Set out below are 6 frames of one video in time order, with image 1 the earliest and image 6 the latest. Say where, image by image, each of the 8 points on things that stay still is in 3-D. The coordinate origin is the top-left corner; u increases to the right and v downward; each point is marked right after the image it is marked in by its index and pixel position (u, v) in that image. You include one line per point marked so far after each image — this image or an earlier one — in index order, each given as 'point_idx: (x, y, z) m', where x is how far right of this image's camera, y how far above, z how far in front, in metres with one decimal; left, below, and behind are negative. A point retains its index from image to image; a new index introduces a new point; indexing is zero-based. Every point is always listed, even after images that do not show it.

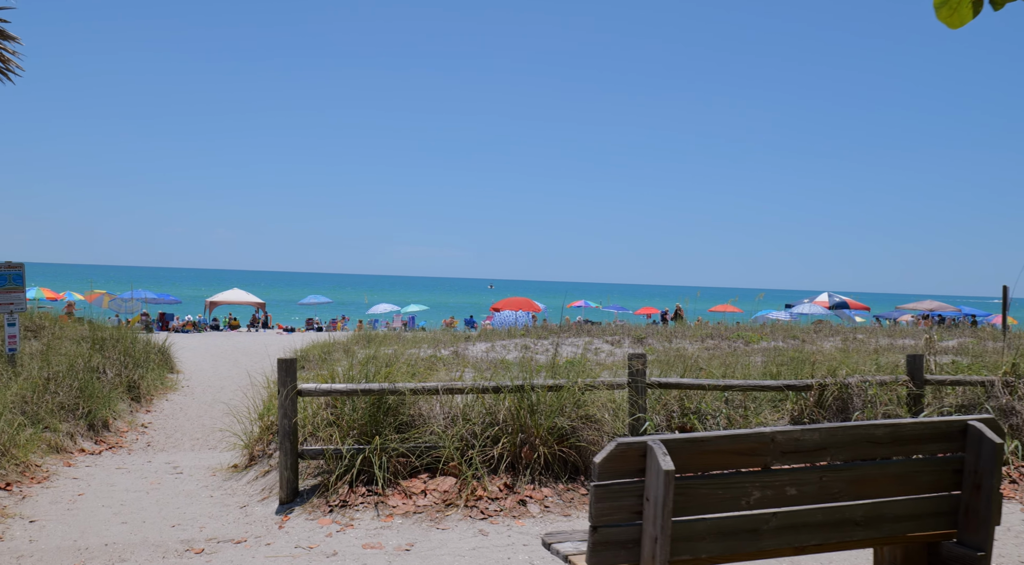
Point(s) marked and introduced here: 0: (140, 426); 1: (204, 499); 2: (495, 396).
0: (-4.6, -1.8, +11.0) m
1: (-1.9, -1.3, +5.5) m
2: (-0.1, -0.7, +5.2) m
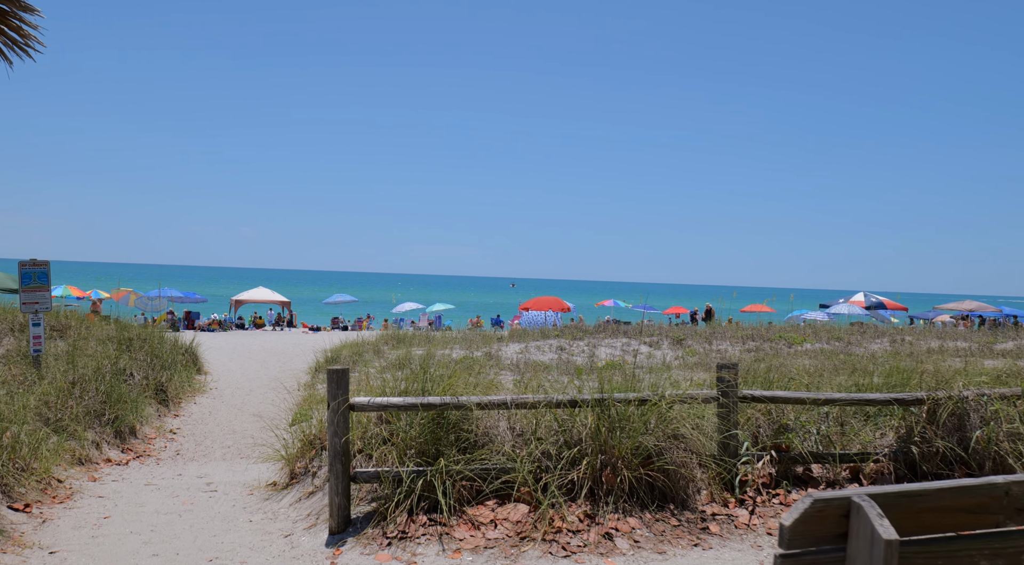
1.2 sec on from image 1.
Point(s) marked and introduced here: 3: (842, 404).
0: (-4.1, -1.8, +10.5) m
1: (-1.5, -1.3, +4.9) m
2: (+0.3, -0.7, +4.6) m
3: (+1.8, -0.7, +4.9) m
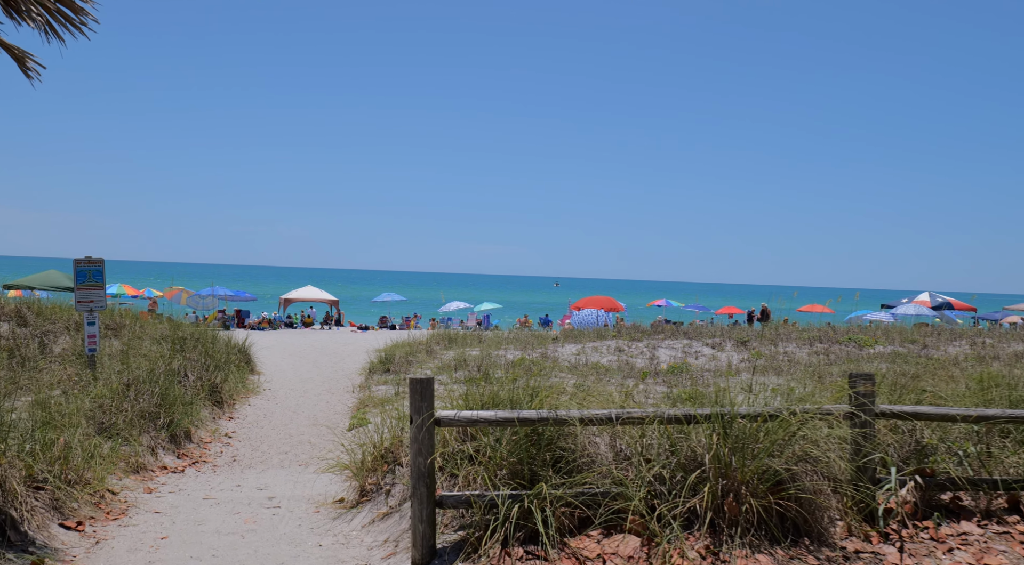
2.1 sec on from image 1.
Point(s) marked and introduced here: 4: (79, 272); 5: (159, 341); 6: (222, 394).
0: (-3.3, -1.8, +10.1) m
1: (-1.0, -1.3, +4.4) m
2: (+0.8, -0.7, +4.0) m
3: (+2.3, -0.7, +4.3) m
4: (-5.3, +0.1, +10.7) m
5: (-5.3, -0.9, +13.2) m
6: (-4.0, -1.5, +12.1) m
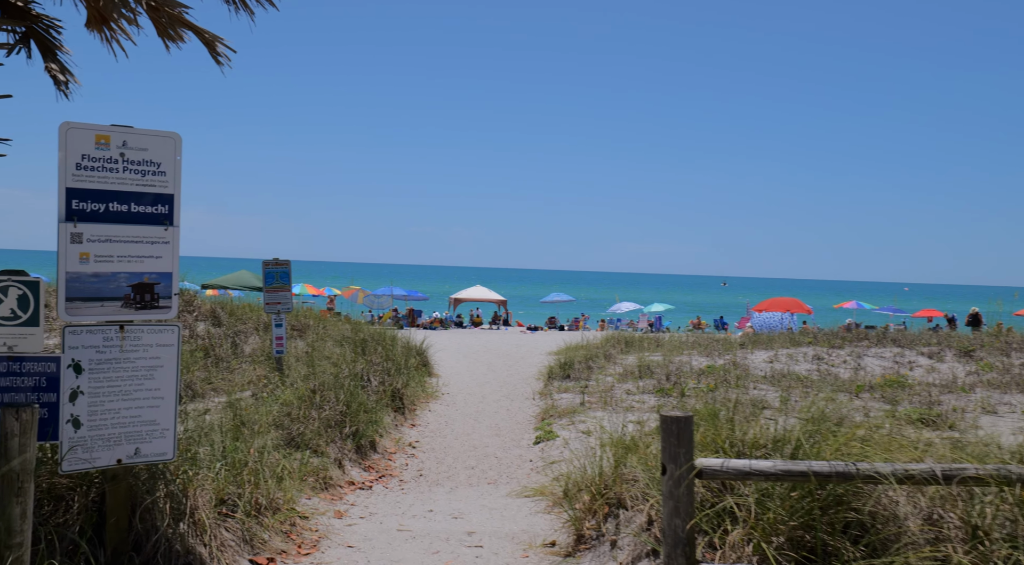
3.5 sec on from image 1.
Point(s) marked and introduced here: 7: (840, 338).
0: (-1.1, -1.8, +9.7) m
1: (+0.1, -1.4, +3.7) m
2: (+1.8, -0.7, +2.9) m
3: (+3.3, -0.7, +2.9) m
4: (-3.0, +0.1, +10.6) m
5: (-2.5, -0.9, +13.1) m
6: (-1.4, -1.6, +11.8) m
7: (+7.1, -1.2, +19.2) m
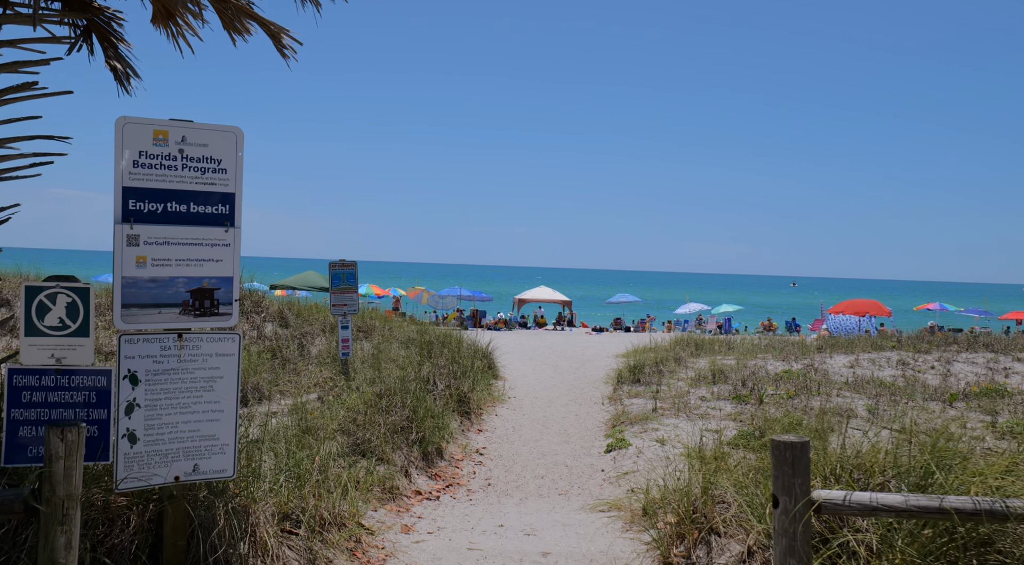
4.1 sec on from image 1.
0: (-0.4, -1.8, +9.4) m
1: (+0.4, -1.4, +3.3) m
2: (+2.0, -0.7, +2.4) m
3: (+3.6, -0.7, +2.3) m
4: (-2.1, +0.1, +10.5) m
5: (-1.5, -0.9, +12.9) m
6: (-0.5, -1.6, +11.5) m
7: (+8.5, -1.2, +18.3) m
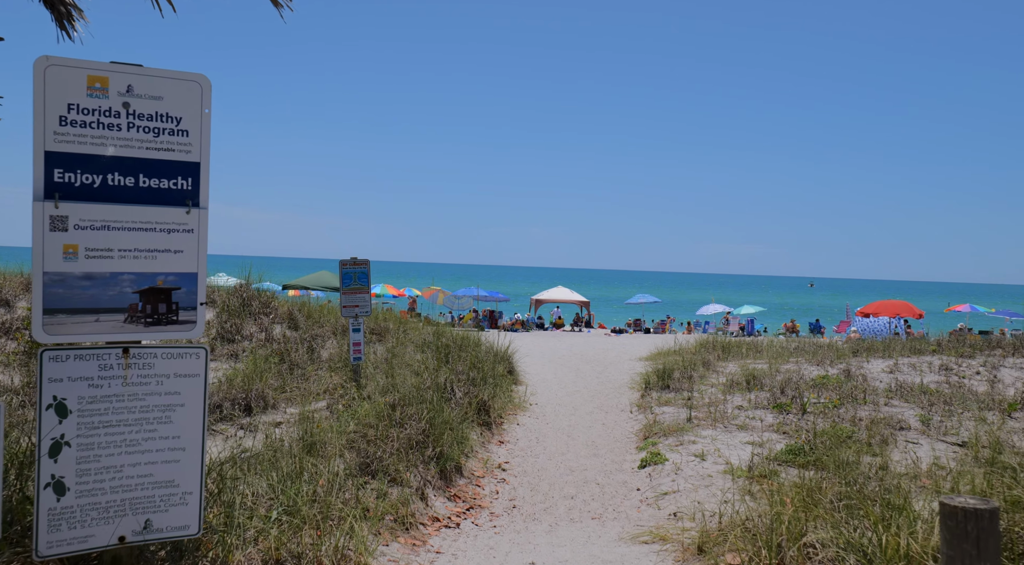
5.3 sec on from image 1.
0: (-0.1, -1.8, +8.6) m
1: (+0.6, -1.4, +2.5) m
2: (+2.2, -0.7, +1.6) m
3: (+3.7, -0.7, +1.4) m
4: (-1.8, +0.1, +9.7) m
5: (-1.2, -0.9, +12.1) m
6: (-0.3, -1.6, +10.7) m
7: (+8.9, -1.2, +17.3) m
